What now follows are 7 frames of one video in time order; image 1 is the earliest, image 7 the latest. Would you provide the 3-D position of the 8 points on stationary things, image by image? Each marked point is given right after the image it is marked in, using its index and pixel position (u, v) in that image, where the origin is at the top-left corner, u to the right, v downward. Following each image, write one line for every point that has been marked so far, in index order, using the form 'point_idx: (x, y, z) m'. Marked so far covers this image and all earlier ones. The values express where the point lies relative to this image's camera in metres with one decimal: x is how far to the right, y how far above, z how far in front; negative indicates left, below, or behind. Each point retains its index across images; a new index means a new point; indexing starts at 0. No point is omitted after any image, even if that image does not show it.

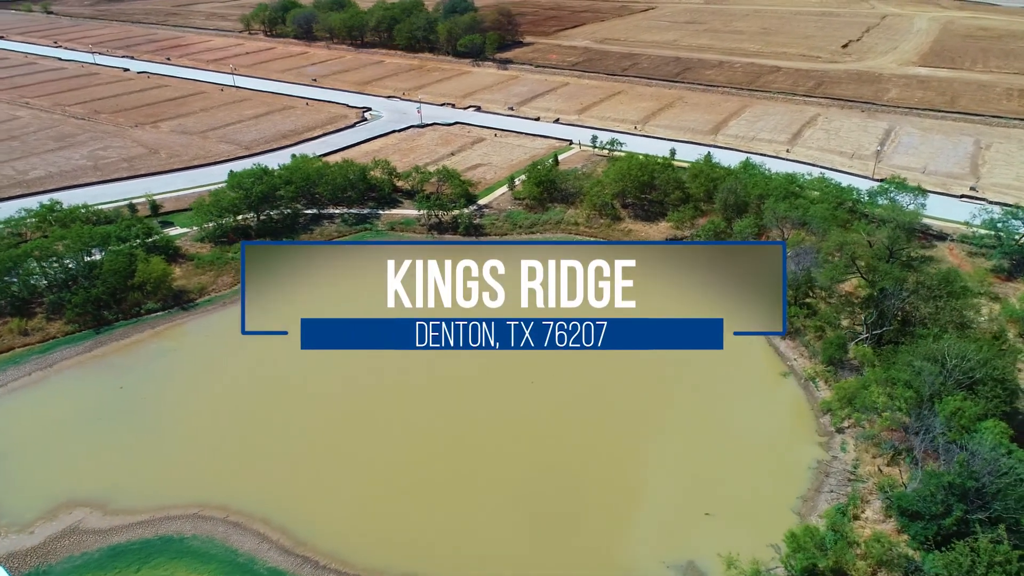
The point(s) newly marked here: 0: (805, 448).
0: (+7.4, -4.1, +18.9) m
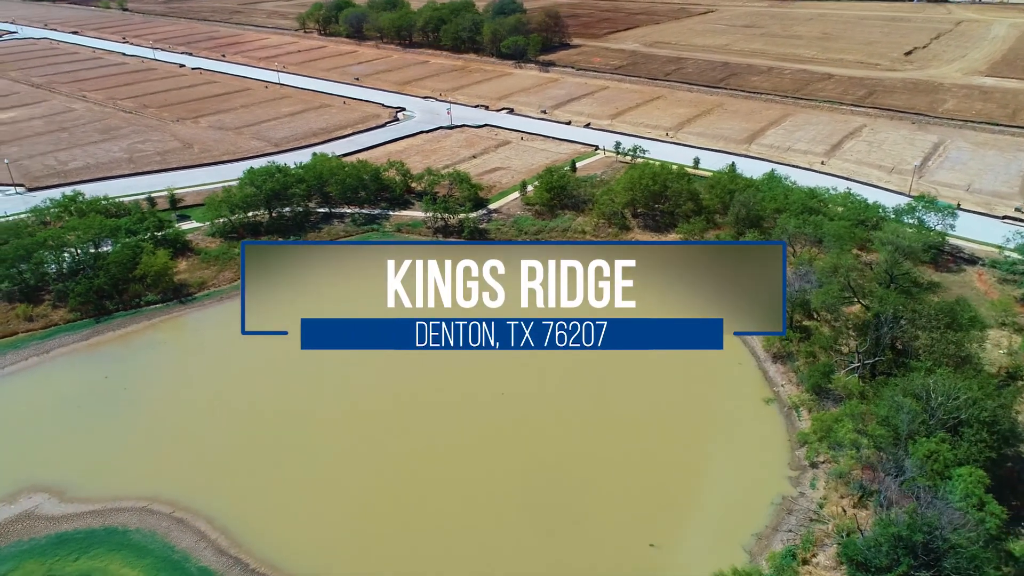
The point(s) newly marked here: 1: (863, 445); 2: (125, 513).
0: (+6.3, -4.7, +17.8) m
1: (+8.0, -3.6, +16.8) m
2: (-9.0, -5.2, +17.0) m
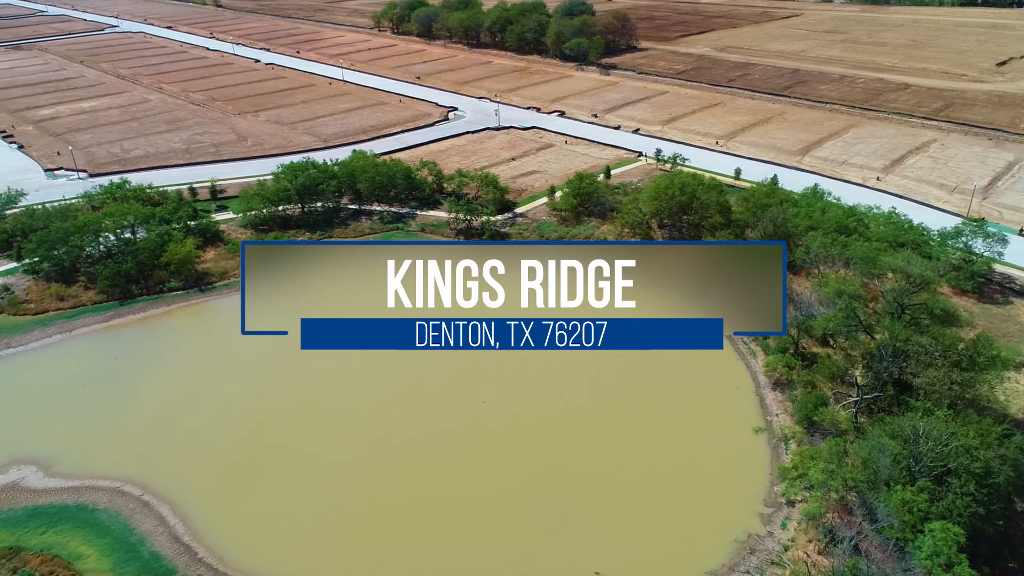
0: (+5.2, -5.3, +16.8) m
1: (+6.9, -4.3, +15.7) m
2: (-10.1, -4.9, +17.7) m
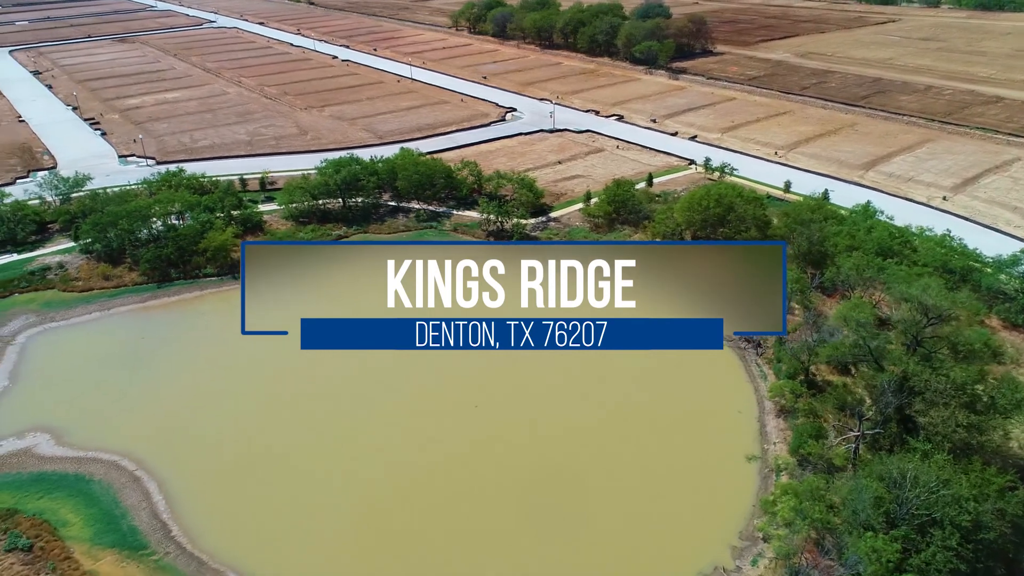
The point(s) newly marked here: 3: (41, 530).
0: (+4.4, -5.7, +16.1) m
1: (+6.0, -4.8, +14.7) m
2: (-10.6, -4.5, +18.7) m
3: (-10.6, -5.4, +16.4) m
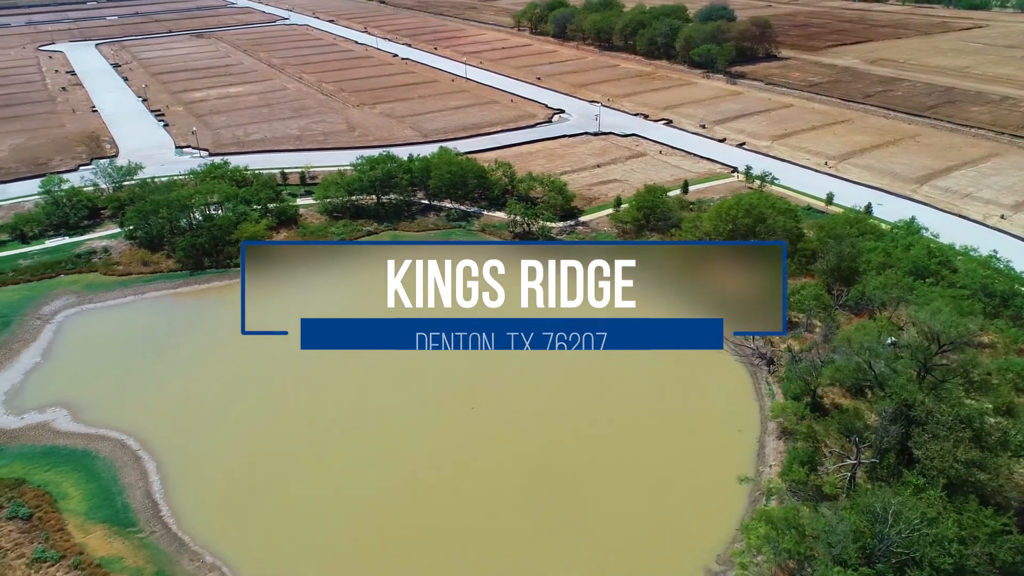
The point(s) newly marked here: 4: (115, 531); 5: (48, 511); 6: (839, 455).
0: (+3.7, -6.0, +15.6) m
1: (+5.3, -5.2, +14.1) m
2: (-10.9, -4.1, +19.6) m
3: (-11.1, -5.0, +17.3) m
4: (-9.0, -5.5, +16.6) m
5: (-10.8, -5.2, +17.0) m
6: (+7.9, -3.9, +17.3) m
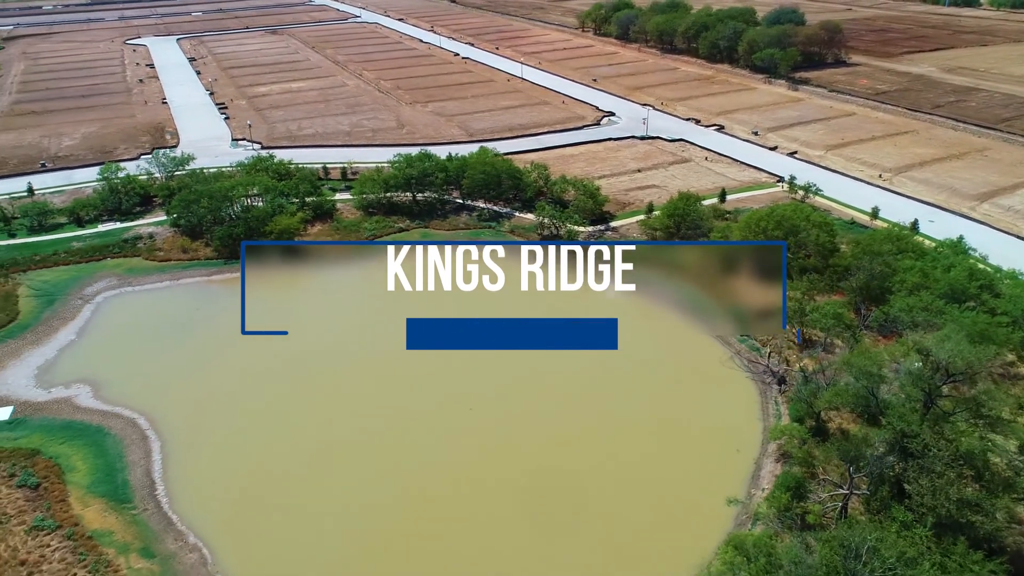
0: (+3.1, -6.2, +15.1) m
1: (+4.4, -5.5, +13.5) m
2: (-11.1, -3.7, +20.5) m
3: (-11.5, -4.6, +18.3) m
4: (-9.6, -5.2, +17.4) m
5: (-11.2, -4.8, +17.9) m
6: (+7.4, -4.4, +16.4) m
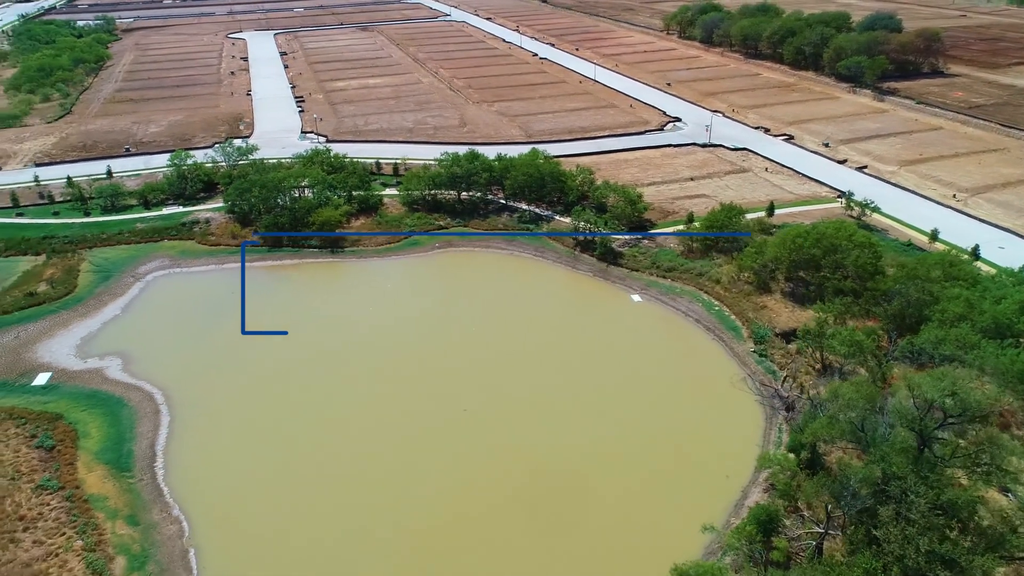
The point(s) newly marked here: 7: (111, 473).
0: (+2.0, -6.5, +14.7) m
1: (+3.2, -5.9, +12.9) m
2: (-11.2, -3.1, +21.8) m
3: (-12.0, -4.0, +19.6) m
4: (-10.1, -4.7, +18.5) m
5: (-11.7, -4.2, +19.2) m
6: (+6.6, -4.9, +15.5) m
7: (-10.2, -4.7, +18.5) m
